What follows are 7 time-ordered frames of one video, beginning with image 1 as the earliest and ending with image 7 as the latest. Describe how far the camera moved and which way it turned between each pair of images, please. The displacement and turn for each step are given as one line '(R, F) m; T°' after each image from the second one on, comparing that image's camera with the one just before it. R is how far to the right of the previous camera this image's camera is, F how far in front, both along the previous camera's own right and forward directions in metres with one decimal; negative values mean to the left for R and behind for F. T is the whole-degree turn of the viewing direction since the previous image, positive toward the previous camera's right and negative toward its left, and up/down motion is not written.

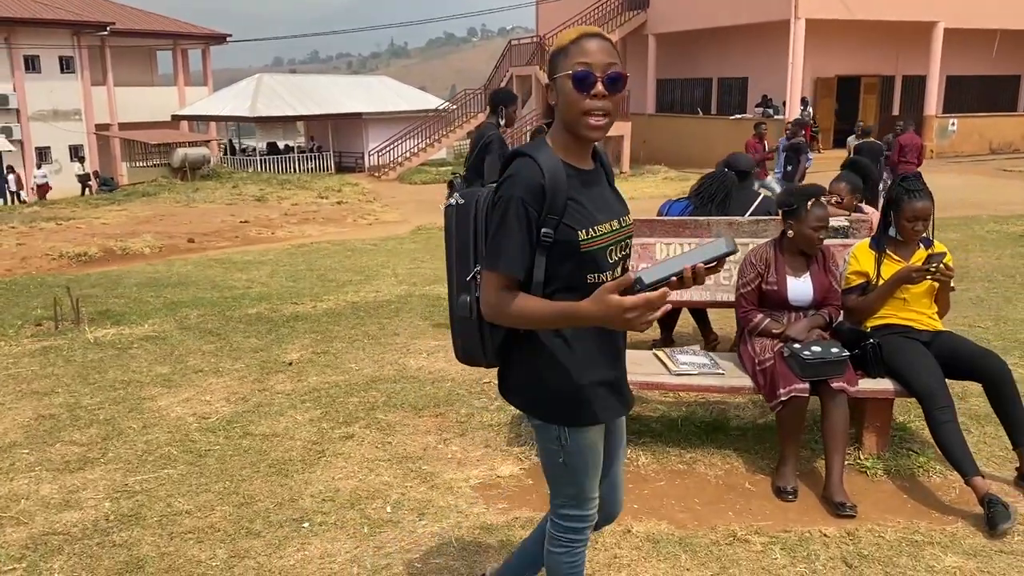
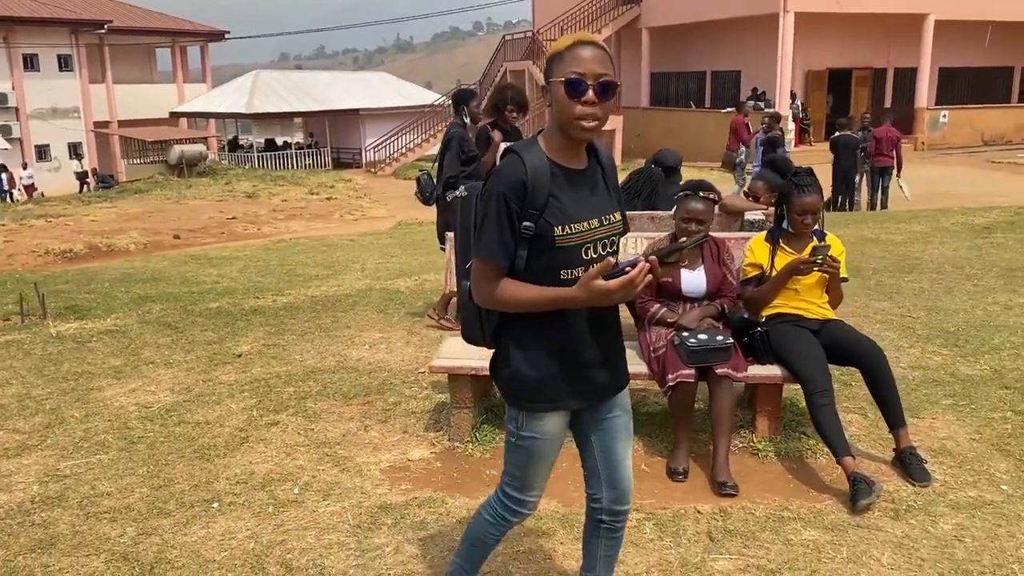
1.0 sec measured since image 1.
(+0.4, -0.2) m; 0°
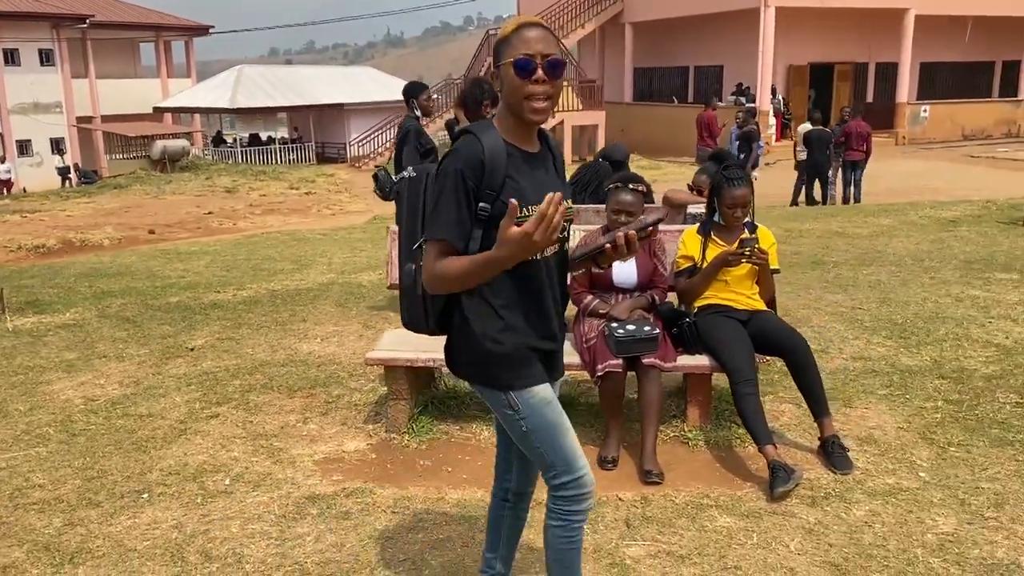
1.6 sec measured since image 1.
(+0.3, 0.0) m; +1°
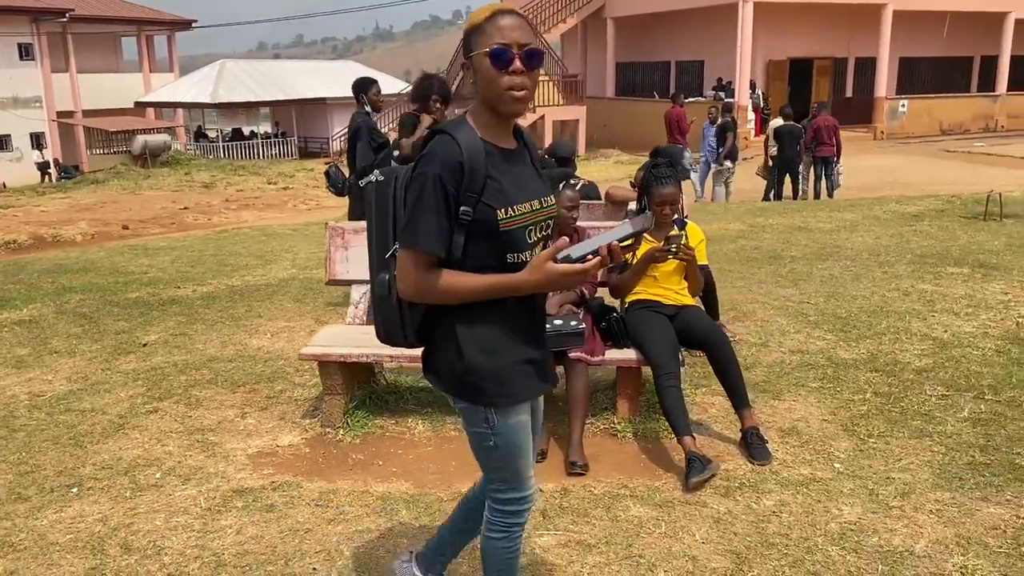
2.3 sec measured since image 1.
(+0.3, -0.1) m; +1°
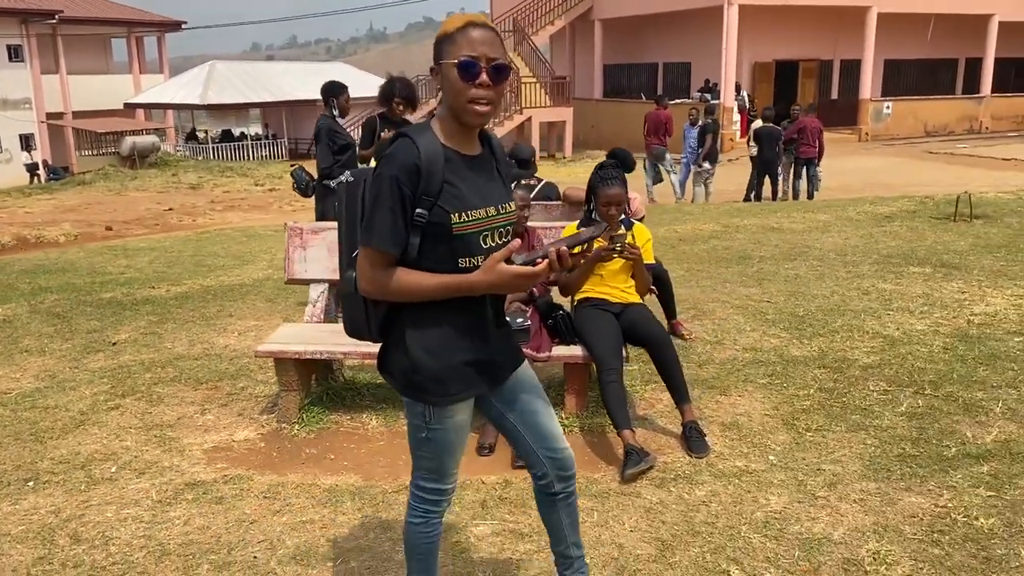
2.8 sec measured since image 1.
(+0.2, -0.1) m; 0°
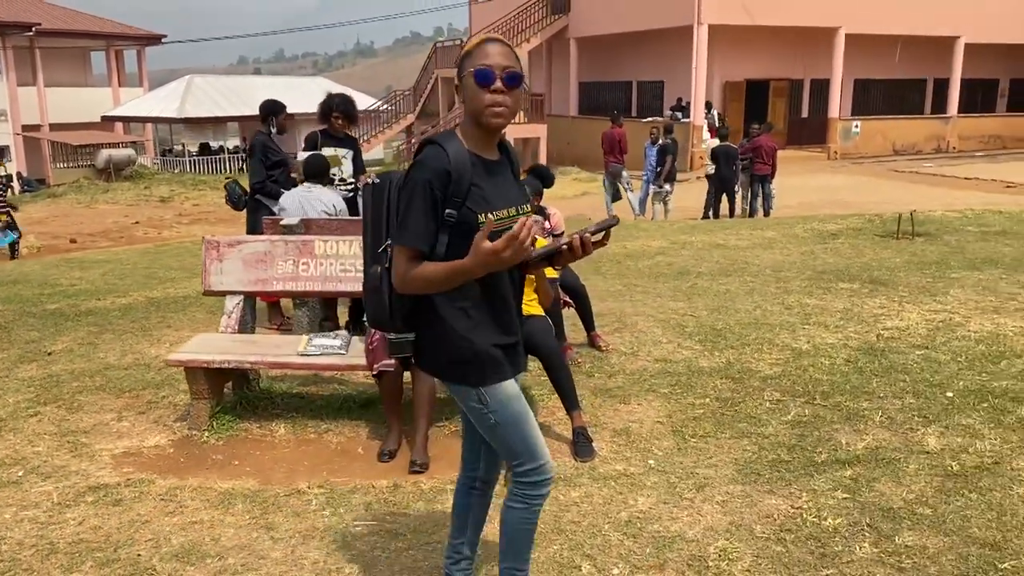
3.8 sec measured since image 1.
(+0.4, -0.2) m; +1°
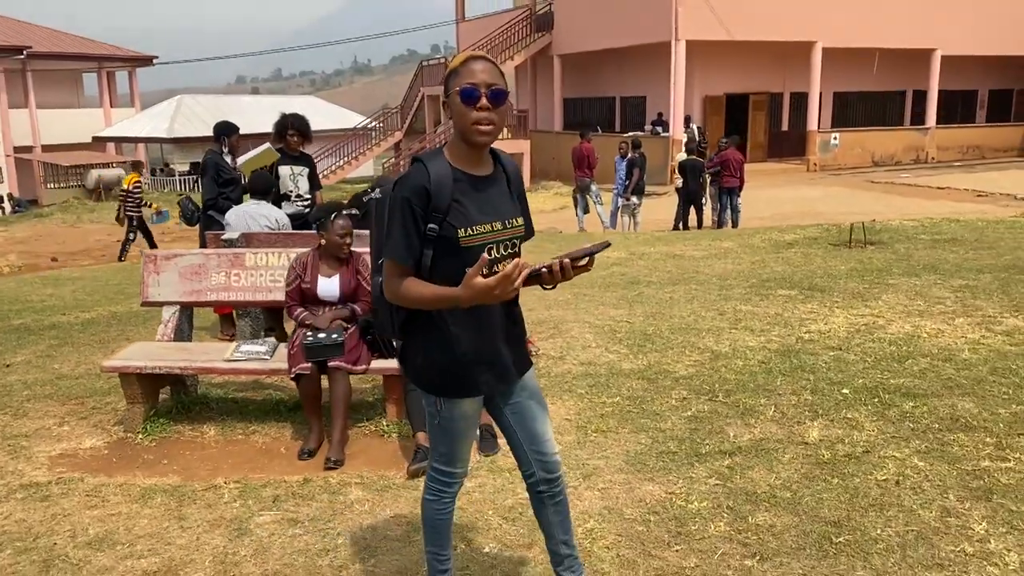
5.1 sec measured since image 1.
(+0.4, -0.3) m; 0°
